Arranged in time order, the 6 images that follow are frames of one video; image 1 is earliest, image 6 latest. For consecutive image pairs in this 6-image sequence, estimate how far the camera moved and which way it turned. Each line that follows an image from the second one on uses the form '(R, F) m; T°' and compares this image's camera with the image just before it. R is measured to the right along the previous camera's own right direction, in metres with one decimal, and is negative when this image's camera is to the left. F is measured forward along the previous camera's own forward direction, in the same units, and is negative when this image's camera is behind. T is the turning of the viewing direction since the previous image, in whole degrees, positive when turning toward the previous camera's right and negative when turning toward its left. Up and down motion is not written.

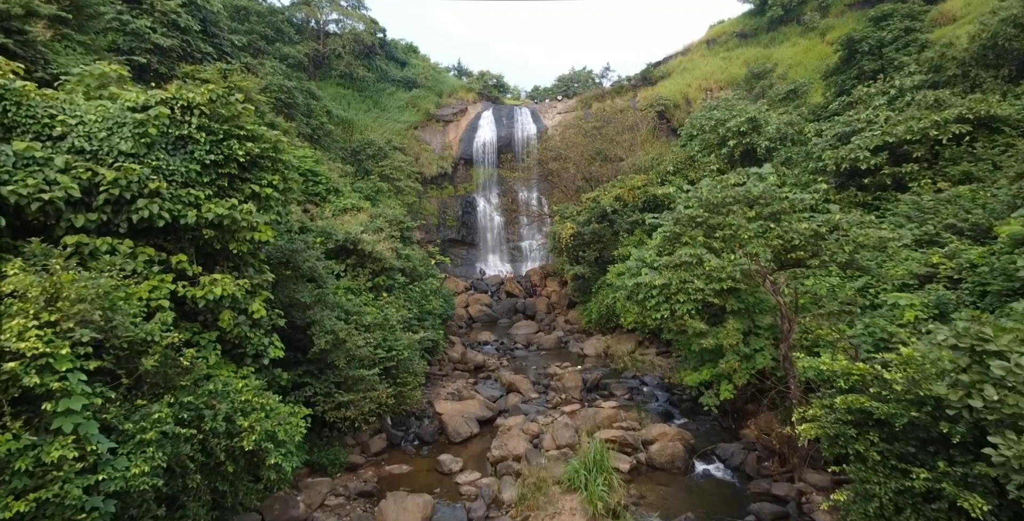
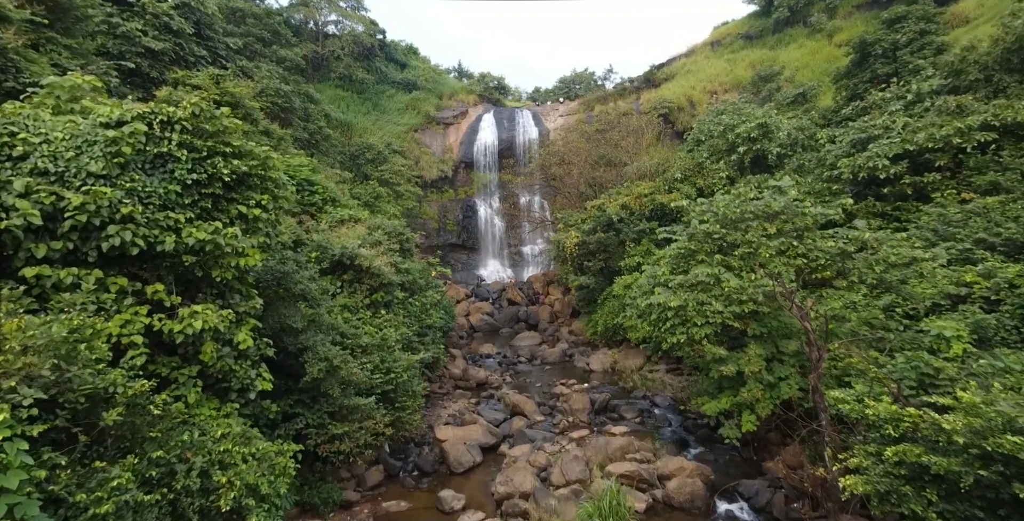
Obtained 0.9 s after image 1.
(-0.1, +0.4) m; 0°
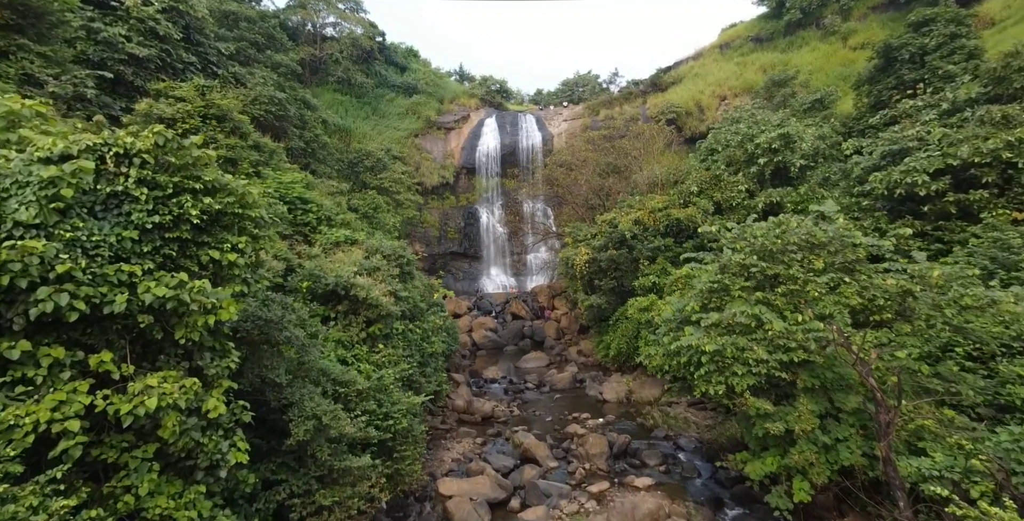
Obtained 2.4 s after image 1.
(-0.1, +0.8) m; 0°
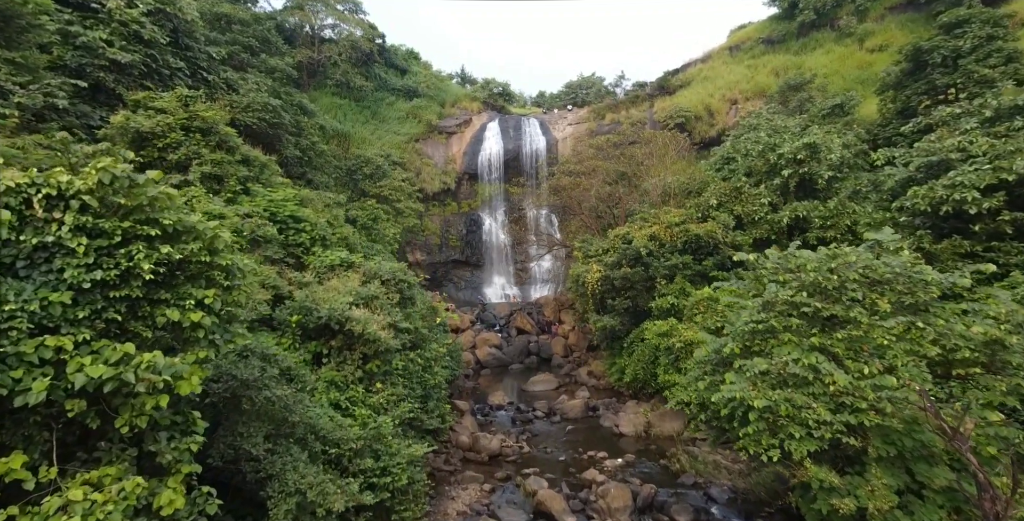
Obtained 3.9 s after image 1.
(-0.2, +0.8) m; 0°
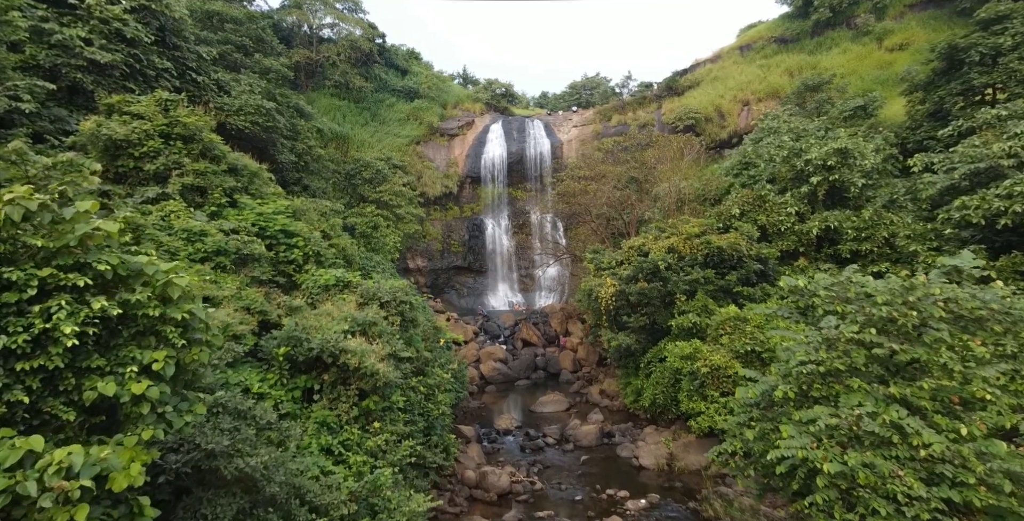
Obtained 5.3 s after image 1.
(-0.2, +0.8) m; 0°
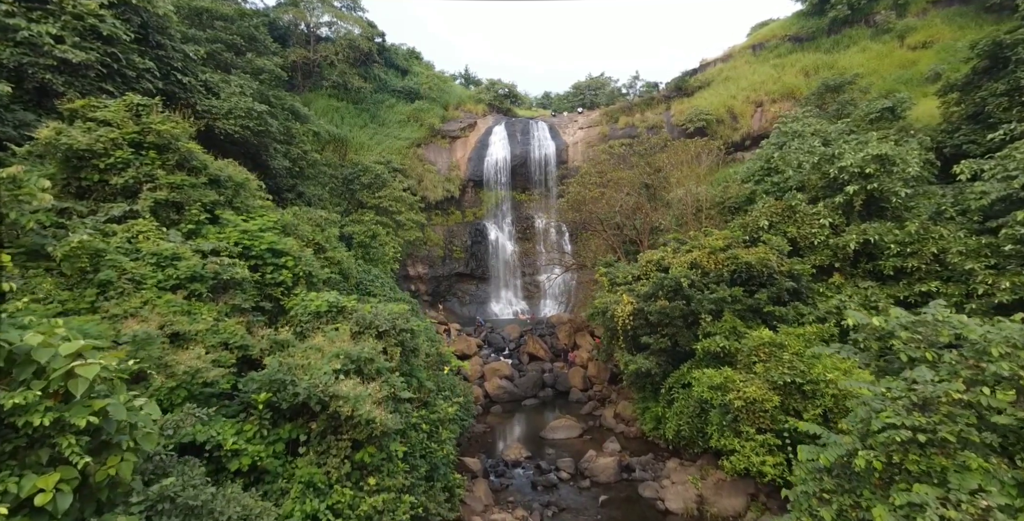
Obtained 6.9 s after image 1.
(-0.2, +0.9) m; 0°
